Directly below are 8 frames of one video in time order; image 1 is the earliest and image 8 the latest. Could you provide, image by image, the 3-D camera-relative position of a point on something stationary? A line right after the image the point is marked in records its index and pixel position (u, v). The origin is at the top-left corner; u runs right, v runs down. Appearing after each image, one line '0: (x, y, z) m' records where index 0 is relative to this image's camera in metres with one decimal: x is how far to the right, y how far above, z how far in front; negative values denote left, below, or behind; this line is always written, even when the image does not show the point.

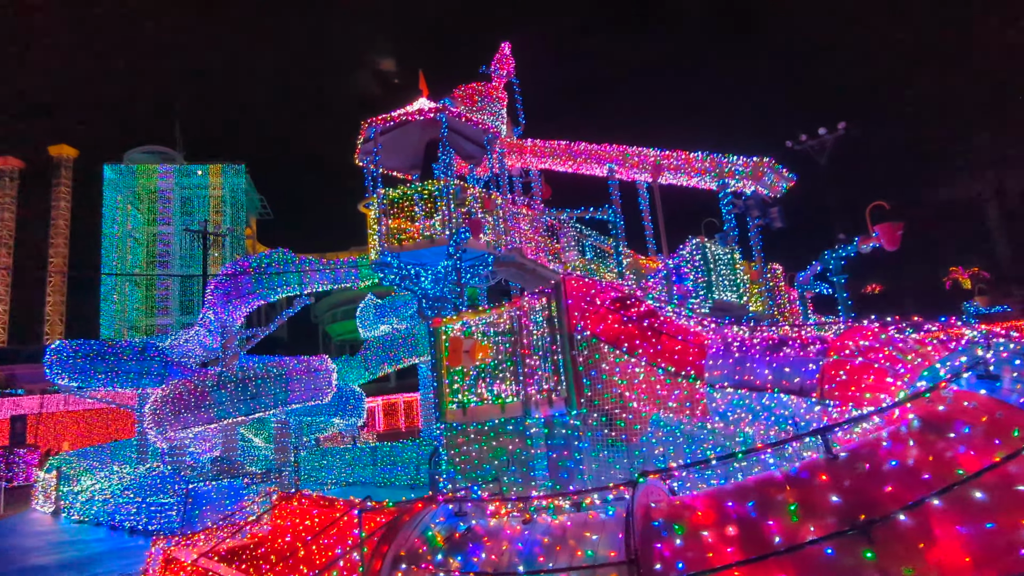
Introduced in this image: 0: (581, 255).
0: (+1.5, +0.7, +12.2) m
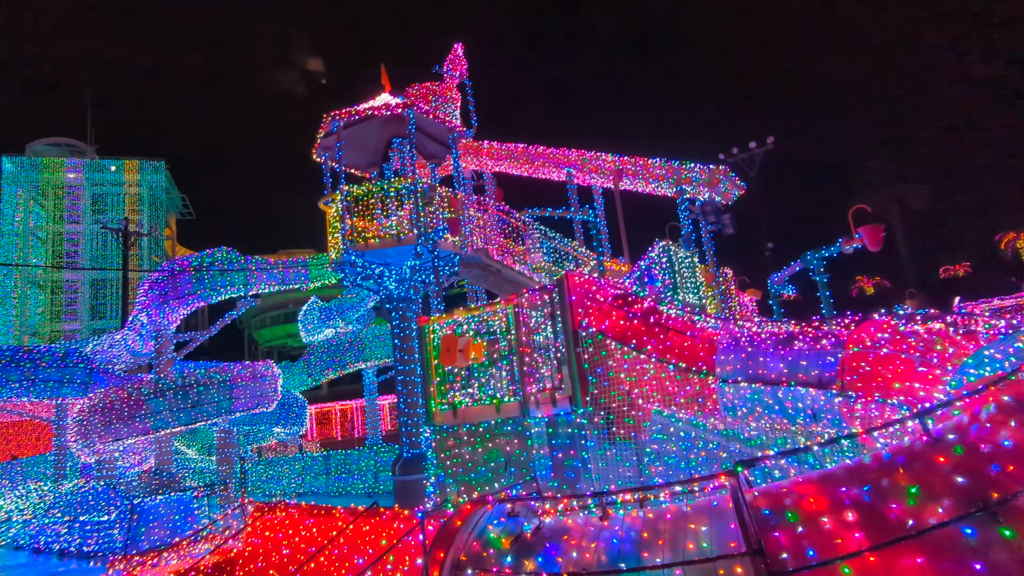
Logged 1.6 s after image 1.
0: (+0.8, +0.6, +12.2) m
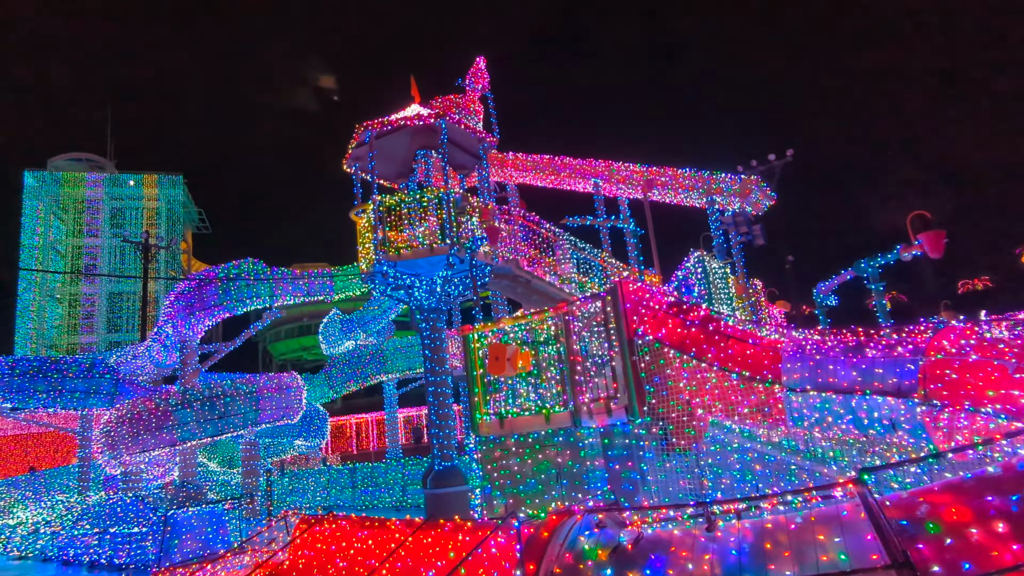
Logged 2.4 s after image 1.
0: (+1.4, +0.4, +12.1) m
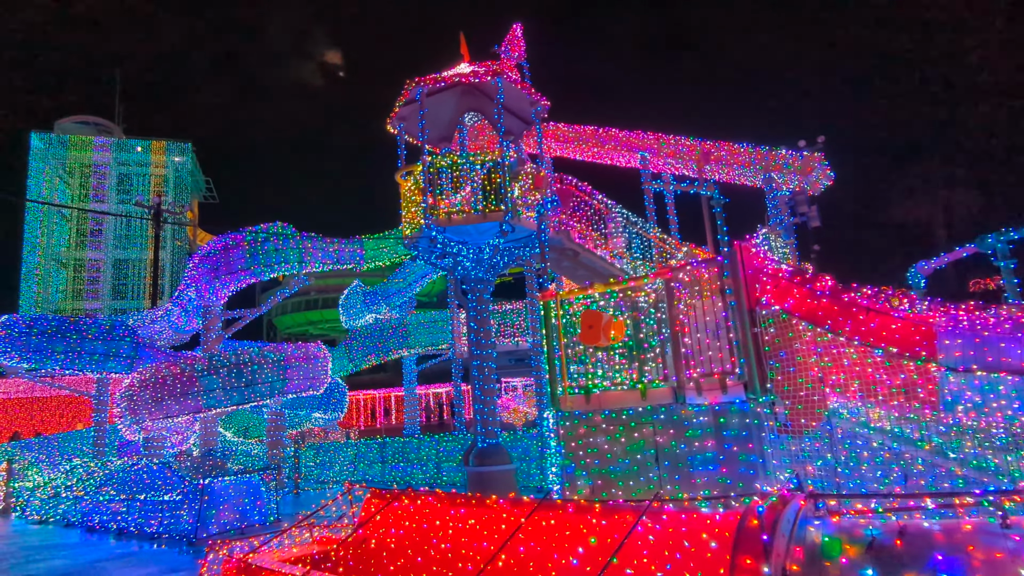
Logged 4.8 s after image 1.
0: (+2.3, +0.9, +11.6) m
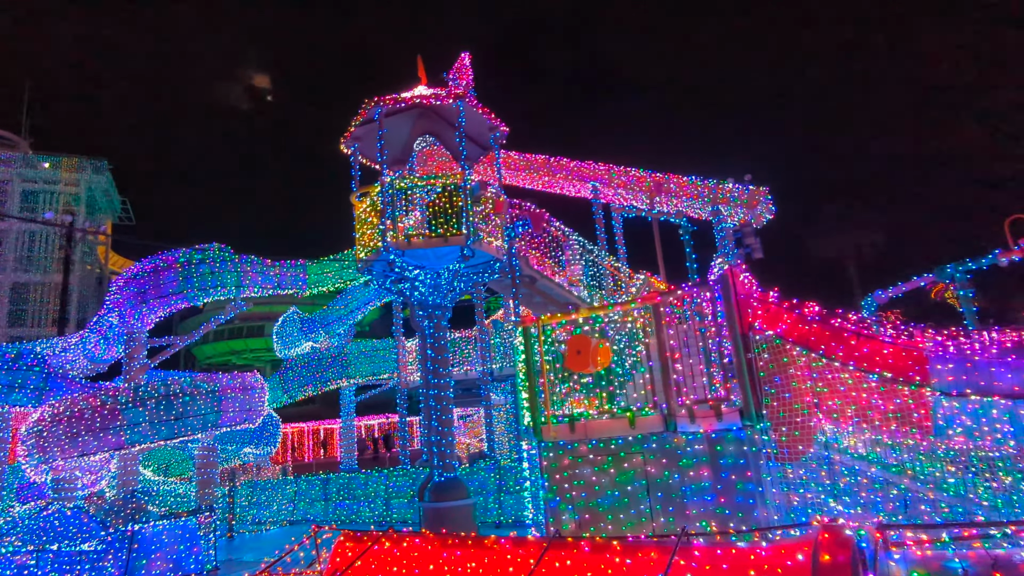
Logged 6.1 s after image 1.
0: (+1.4, +0.3, +11.6) m
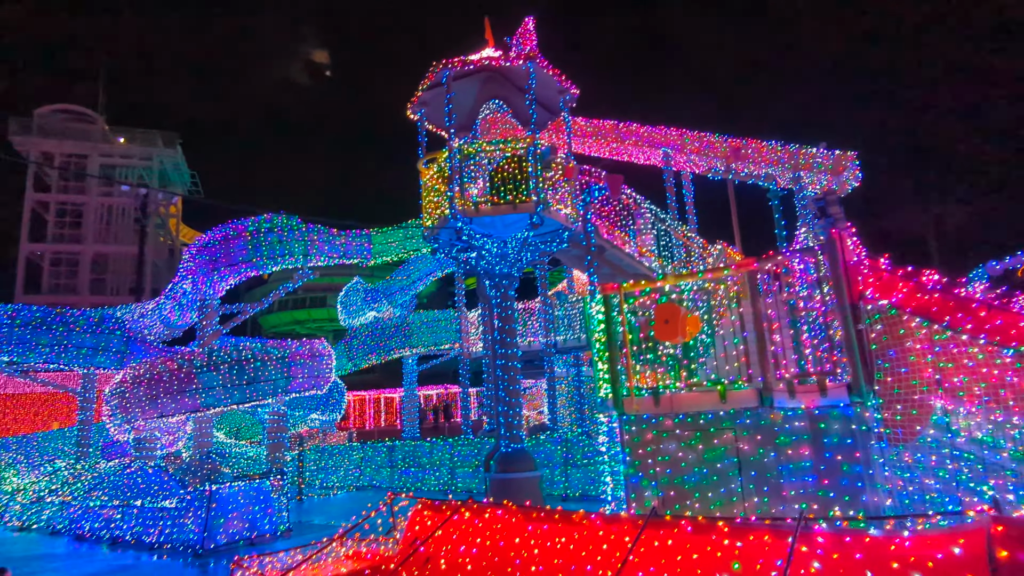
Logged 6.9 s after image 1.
0: (+2.6, +0.9, +11.1) m
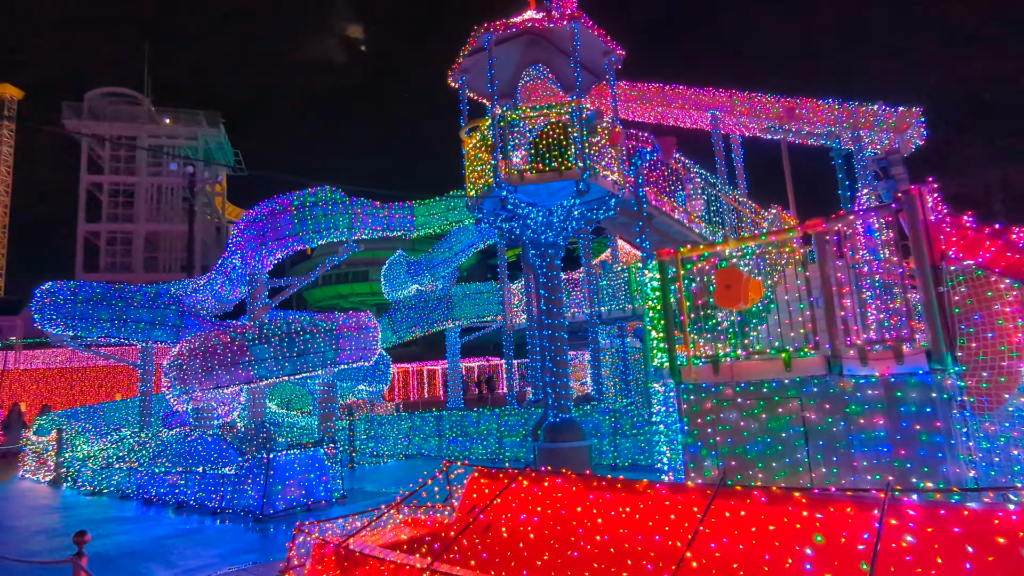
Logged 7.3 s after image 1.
0: (+3.4, +1.5, +10.8) m
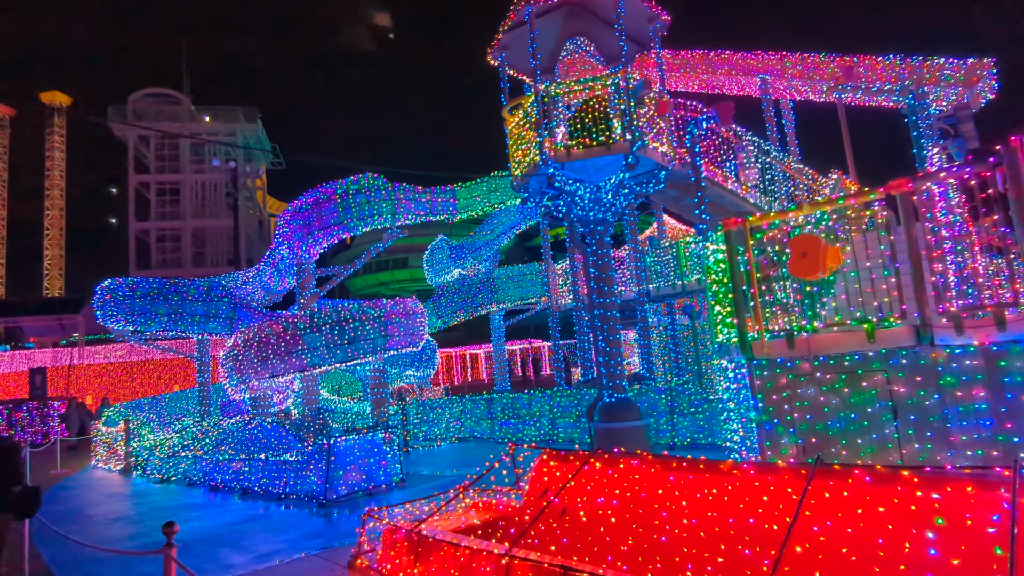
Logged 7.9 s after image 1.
0: (+4.2, +1.9, +10.3) m
